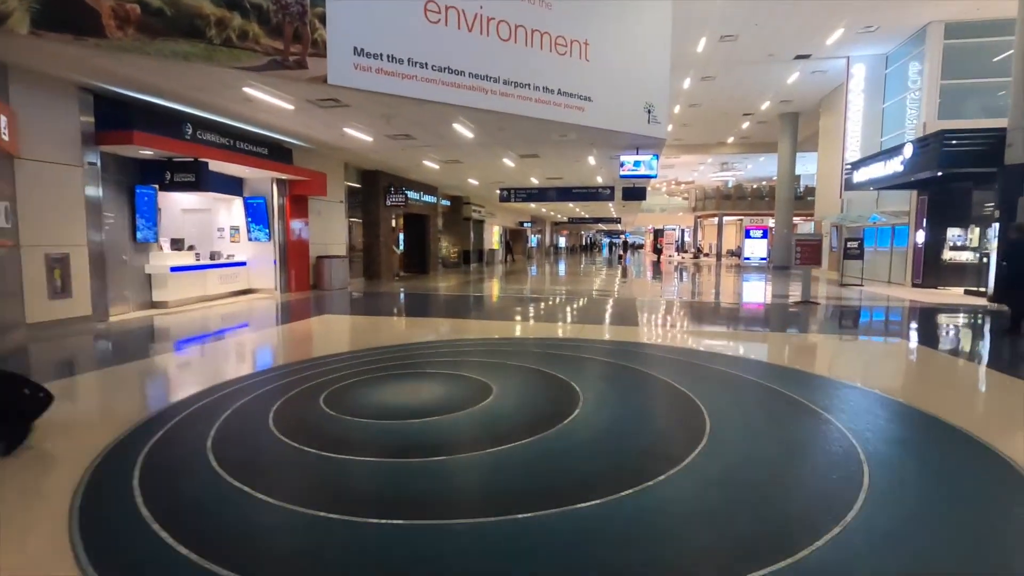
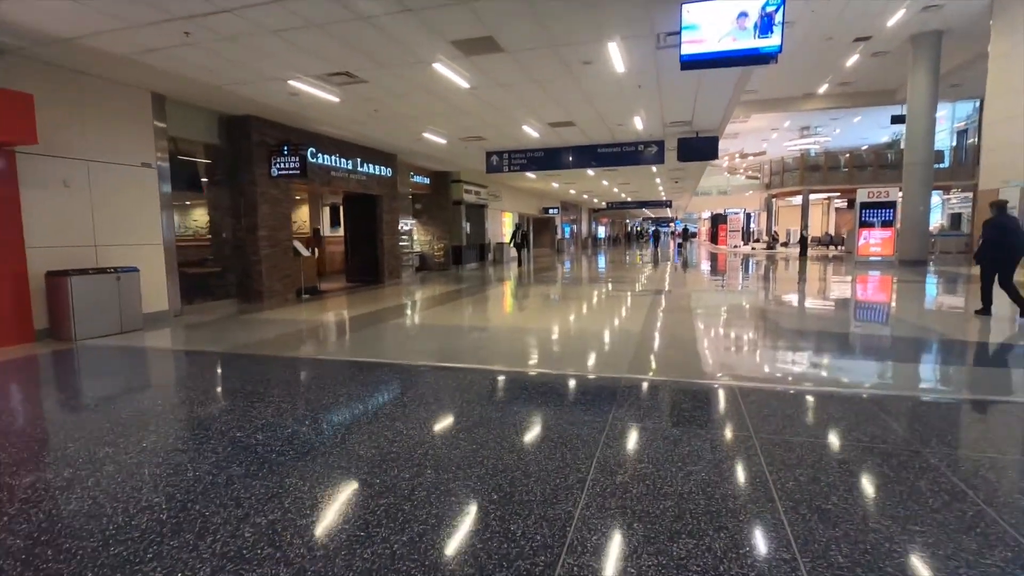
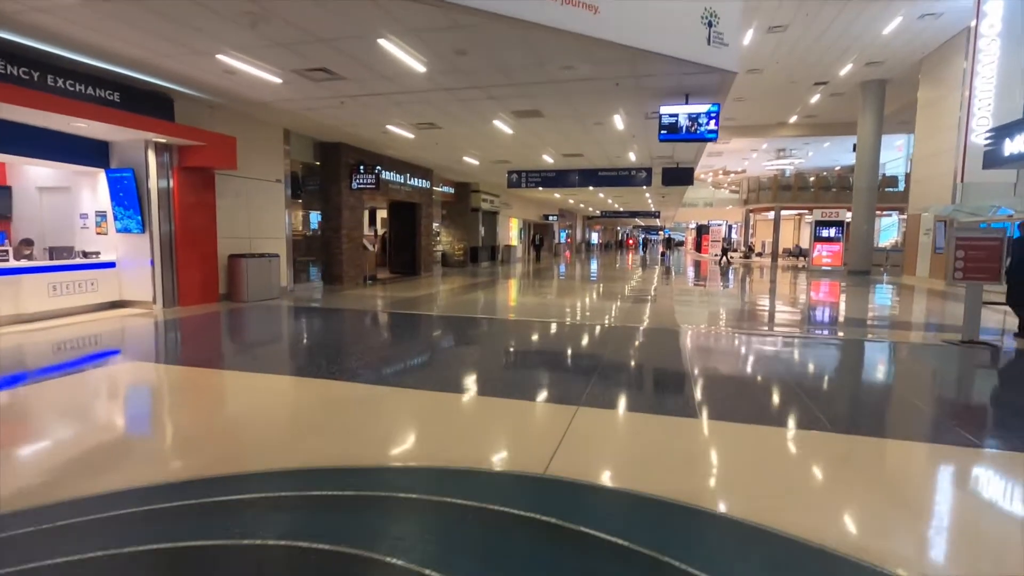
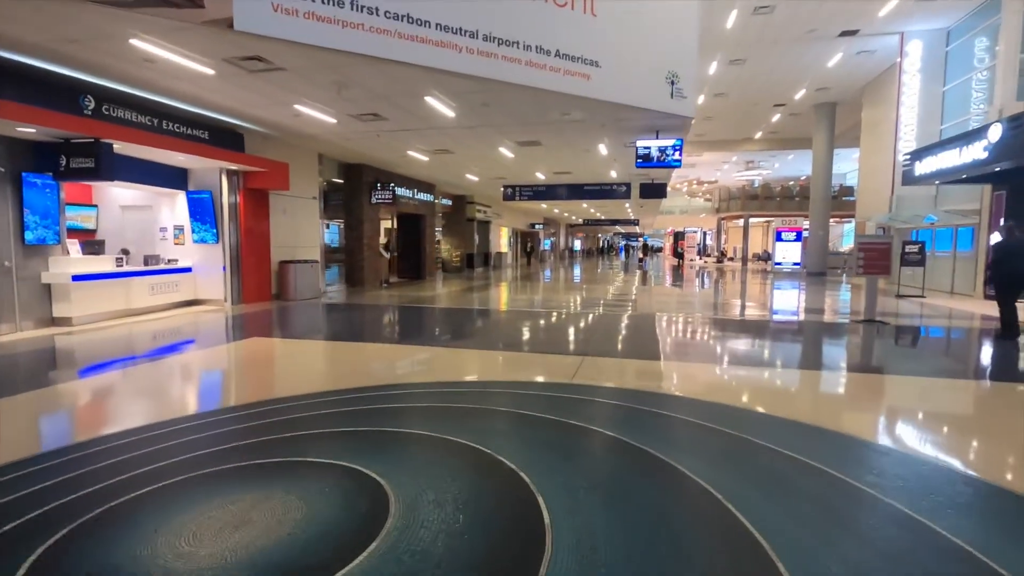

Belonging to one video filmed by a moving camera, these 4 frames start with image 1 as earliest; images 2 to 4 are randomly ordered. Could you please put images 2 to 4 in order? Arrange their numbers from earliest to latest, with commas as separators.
4, 3, 2
